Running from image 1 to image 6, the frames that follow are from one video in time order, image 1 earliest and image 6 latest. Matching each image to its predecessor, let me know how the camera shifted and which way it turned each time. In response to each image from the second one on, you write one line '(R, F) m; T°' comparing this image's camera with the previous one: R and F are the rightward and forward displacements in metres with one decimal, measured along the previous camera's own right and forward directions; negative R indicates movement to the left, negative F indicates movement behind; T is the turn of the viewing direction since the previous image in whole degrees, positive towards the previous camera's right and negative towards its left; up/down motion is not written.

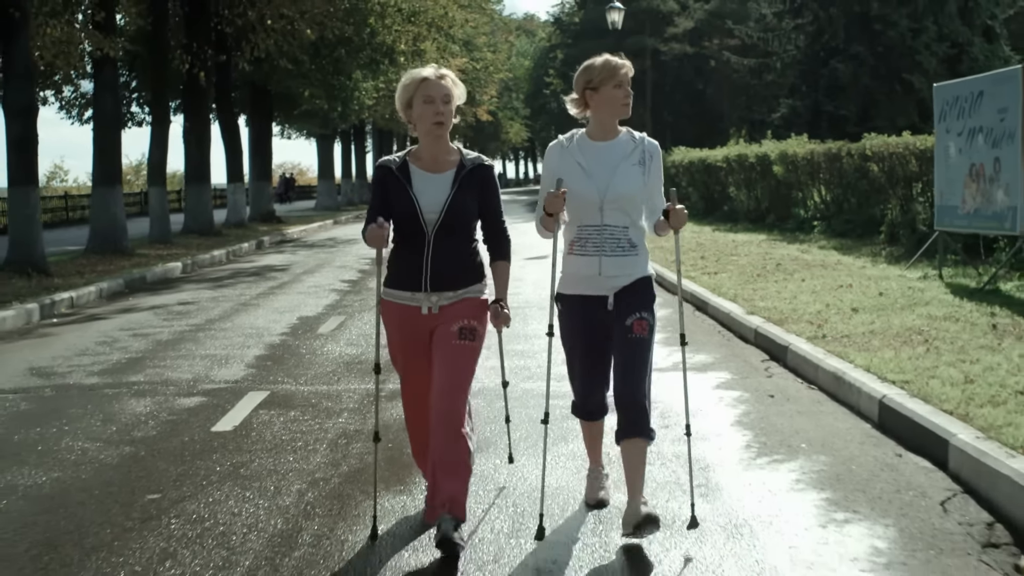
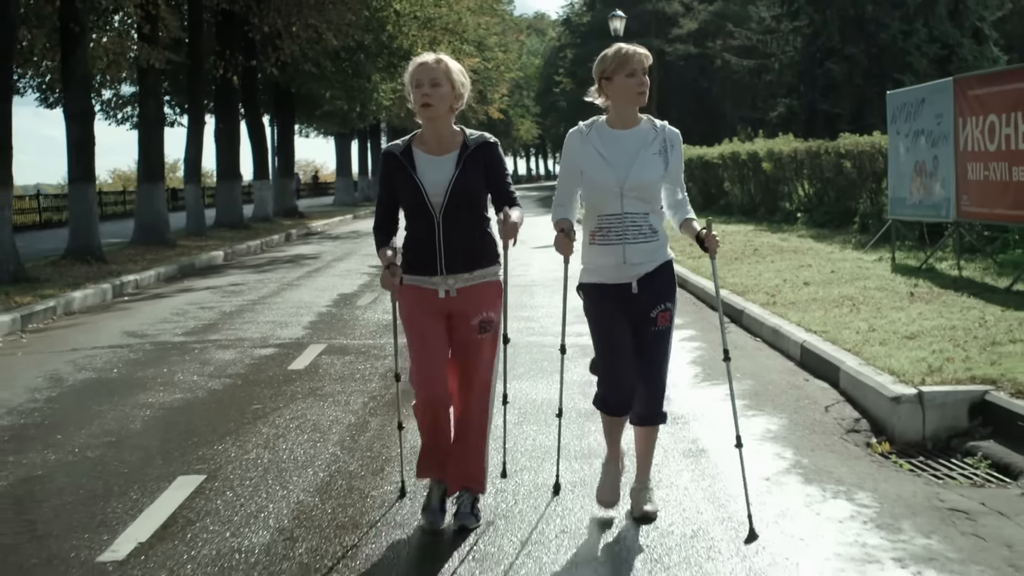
(0.0, -2.2) m; 0°
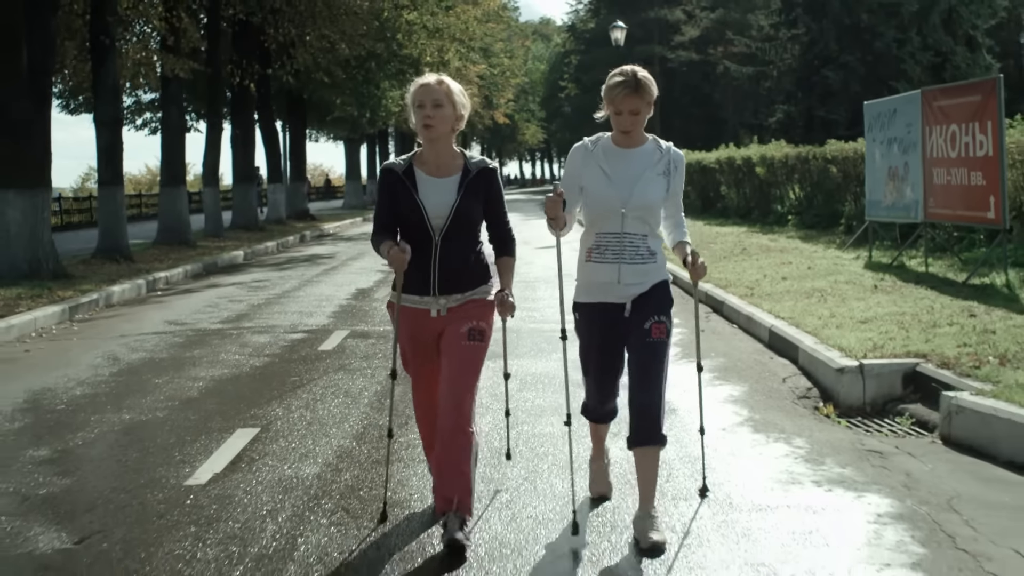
(0.0, -1.3) m; 0°
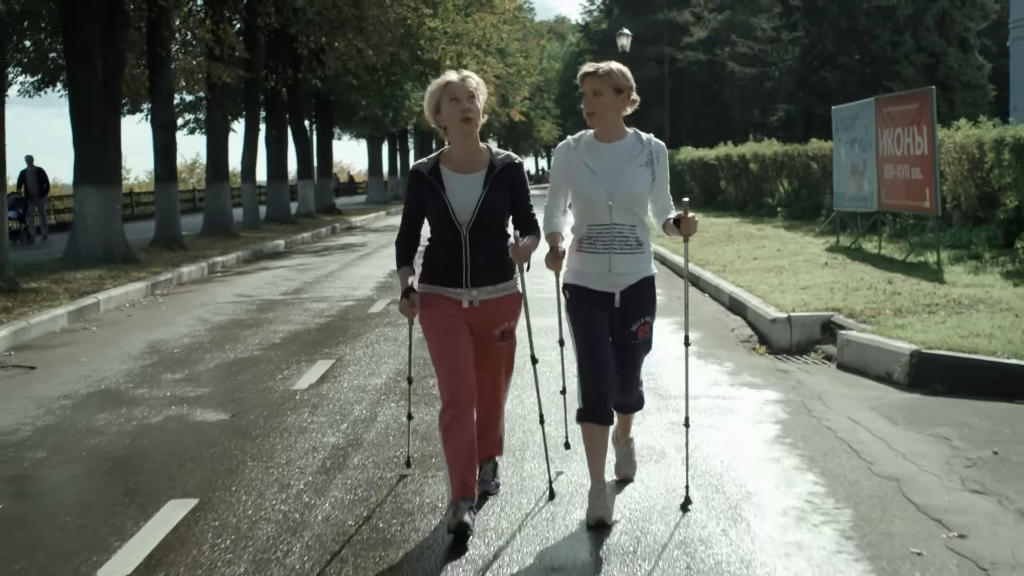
(+0.1, -2.7) m; -1°
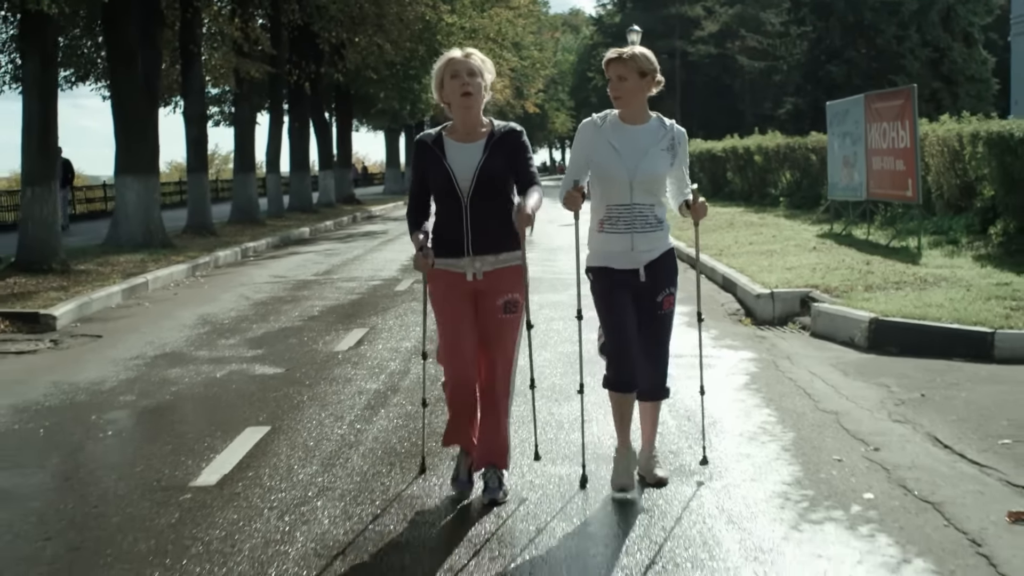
(0.0, -1.4) m; -1°
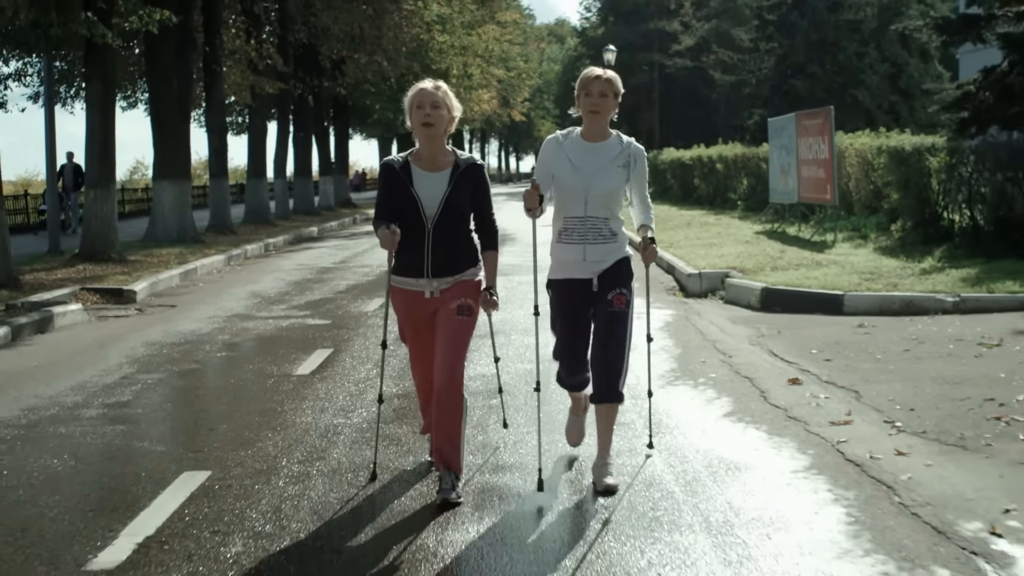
(0.0, -3.5) m; +1°
